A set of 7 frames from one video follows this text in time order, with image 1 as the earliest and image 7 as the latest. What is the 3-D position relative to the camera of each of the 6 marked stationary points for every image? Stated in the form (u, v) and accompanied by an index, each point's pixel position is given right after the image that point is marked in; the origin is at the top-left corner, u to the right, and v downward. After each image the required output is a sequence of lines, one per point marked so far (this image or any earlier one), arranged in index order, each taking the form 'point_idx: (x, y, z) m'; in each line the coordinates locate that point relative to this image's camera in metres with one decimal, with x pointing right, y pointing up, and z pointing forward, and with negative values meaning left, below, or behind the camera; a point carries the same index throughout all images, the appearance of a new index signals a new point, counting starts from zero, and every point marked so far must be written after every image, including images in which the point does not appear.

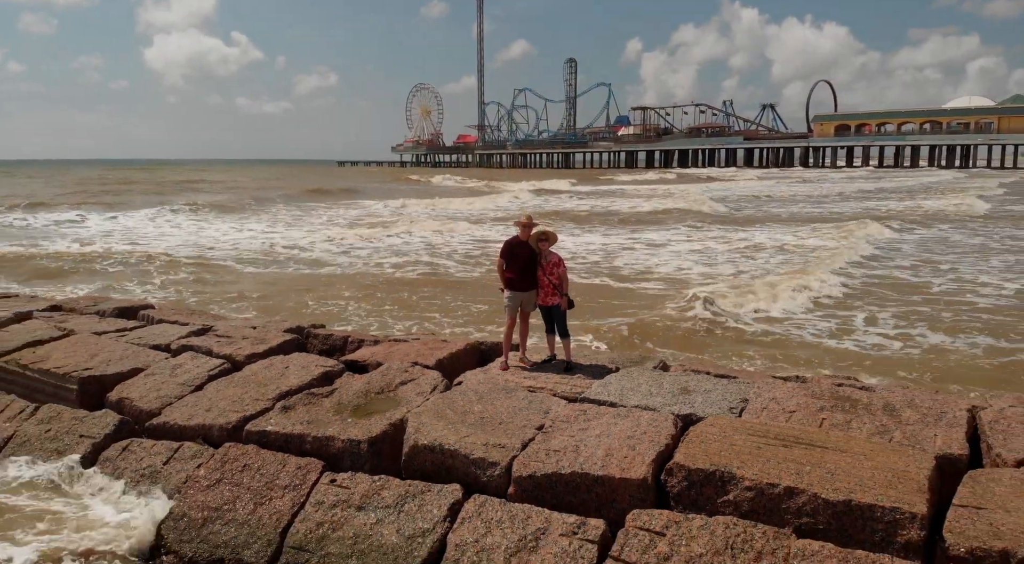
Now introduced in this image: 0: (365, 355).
0: (-0.8, -0.4, +3.7) m
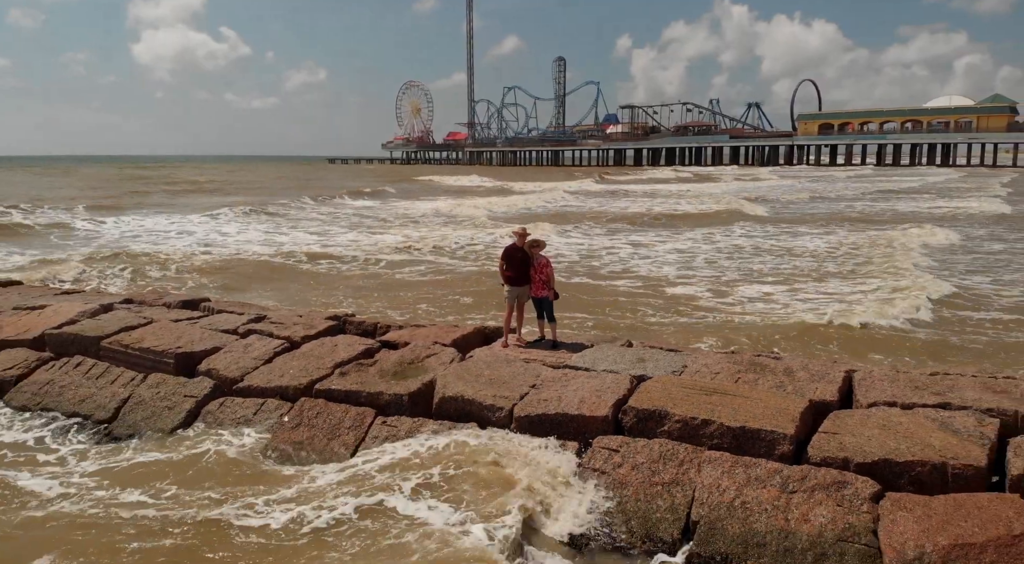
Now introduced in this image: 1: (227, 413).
0: (-0.8, -0.4, +4.7) m
1: (-1.6, -0.7, +3.9) m
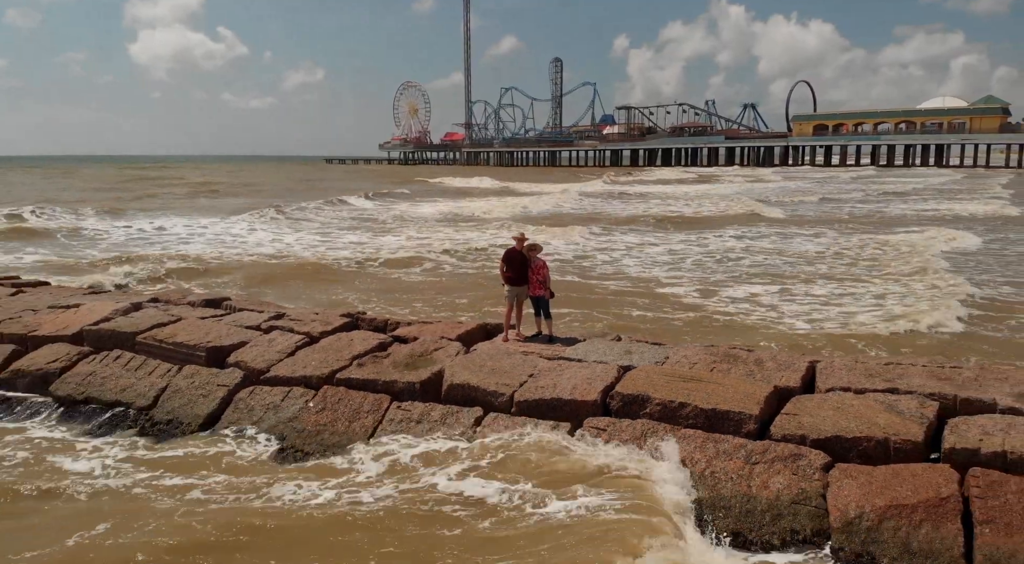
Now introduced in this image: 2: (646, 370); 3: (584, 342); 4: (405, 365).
0: (-0.8, -0.4, +5.2) m
1: (-1.6, -0.7, +4.4) m
2: (+0.8, -0.5, +4.1) m
3: (+0.5, -0.4, +4.8) m
4: (-0.7, -0.5, +4.5) m
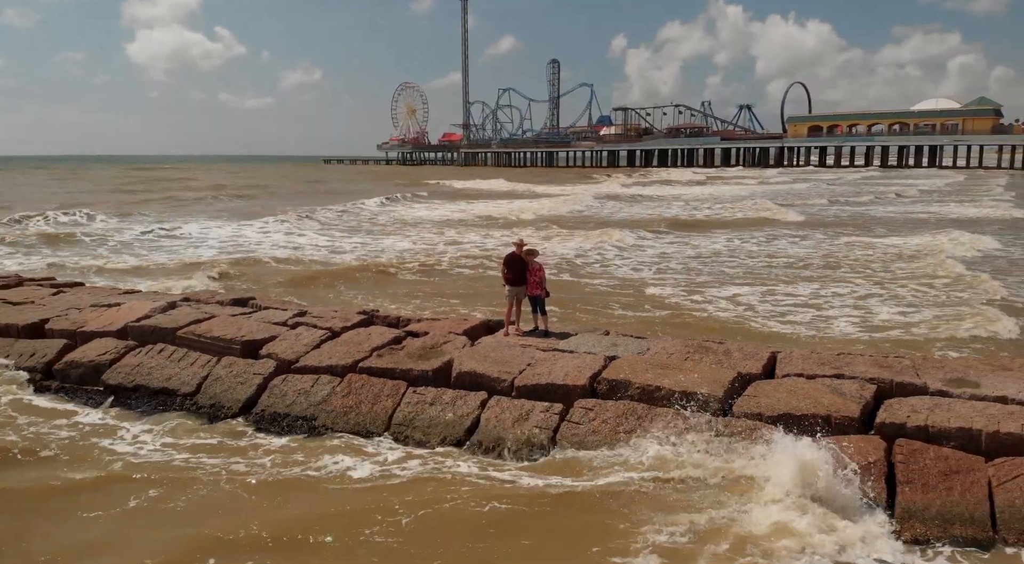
0: (-0.8, -0.4, +5.8) m
1: (-1.6, -0.7, +5.0) m
2: (+0.8, -0.5, +4.8) m
3: (+0.5, -0.4, +5.4) m
4: (-0.7, -0.5, +5.1) m
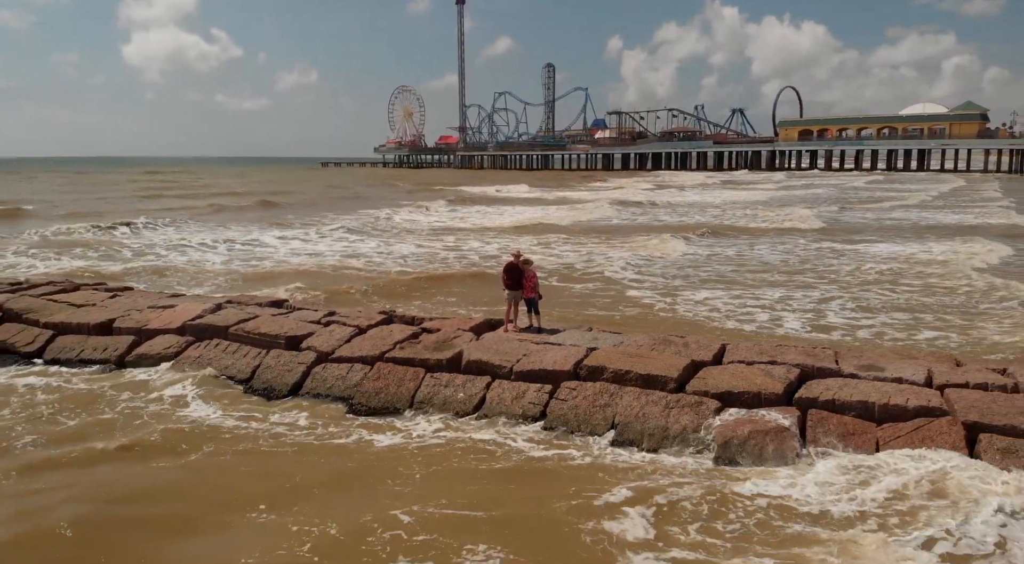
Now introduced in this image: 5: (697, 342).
0: (-0.8, -0.4, +6.9) m
1: (-1.6, -0.8, +6.1) m
2: (+0.8, -0.6, +5.9) m
3: (+0.5, -0.5, +6.5) m
4: (-0.7, -0.6, +6.2) m
5: (+1.6, -0.5, +6.1) m
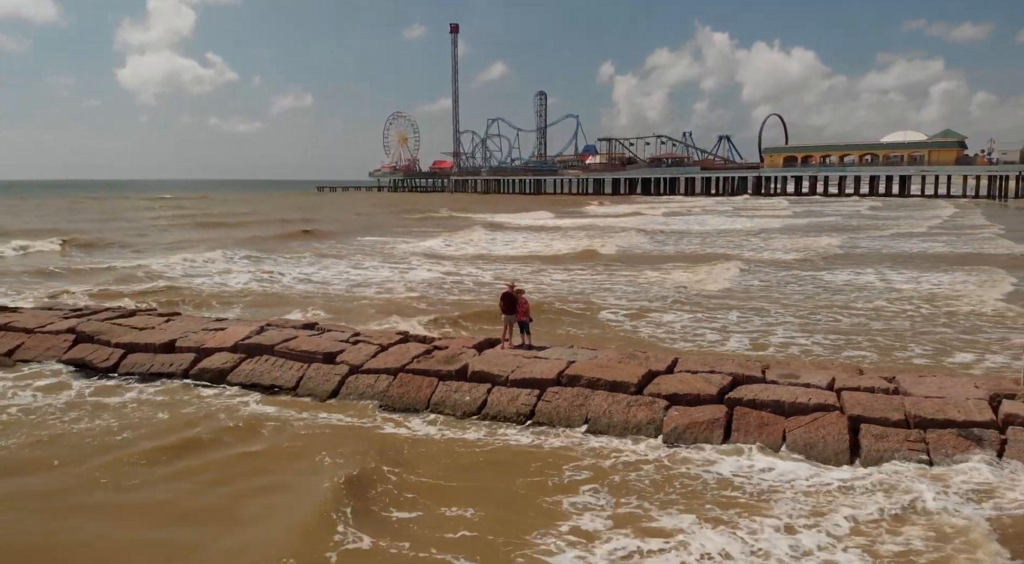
0: (-0.9, -0.7, +8.4) m
1: (-1.6, -1.1, +7.6) m
2: (+0.7, -0.9, +7.4) m
3: (+0.4, -0.8, +8.0) m
4: (-0.7, -0.9, +7.7) m
5: (+1.6, -0.8, +7.6) m
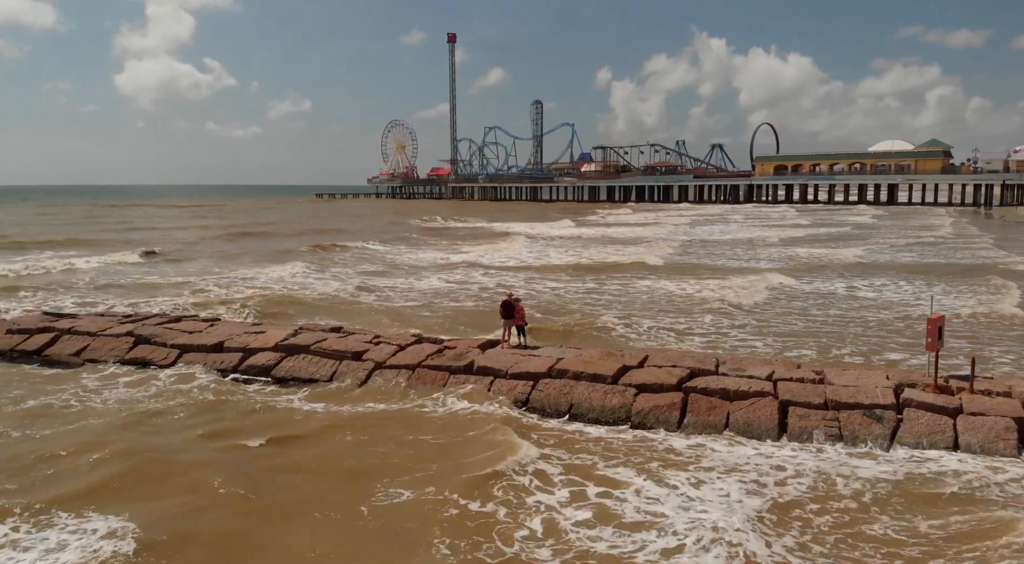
0: (-0.9, -0.9, +10.0) m
1: (-1.7, -1.2, +9.2) m
2: (+0.7, -1.0, +9.0) m
3: (+0.4, -0.9, +9.6) m
4: (-0.8, -1.0, +9.3) m
5: (+1.5, -1.0, +9.2) m
